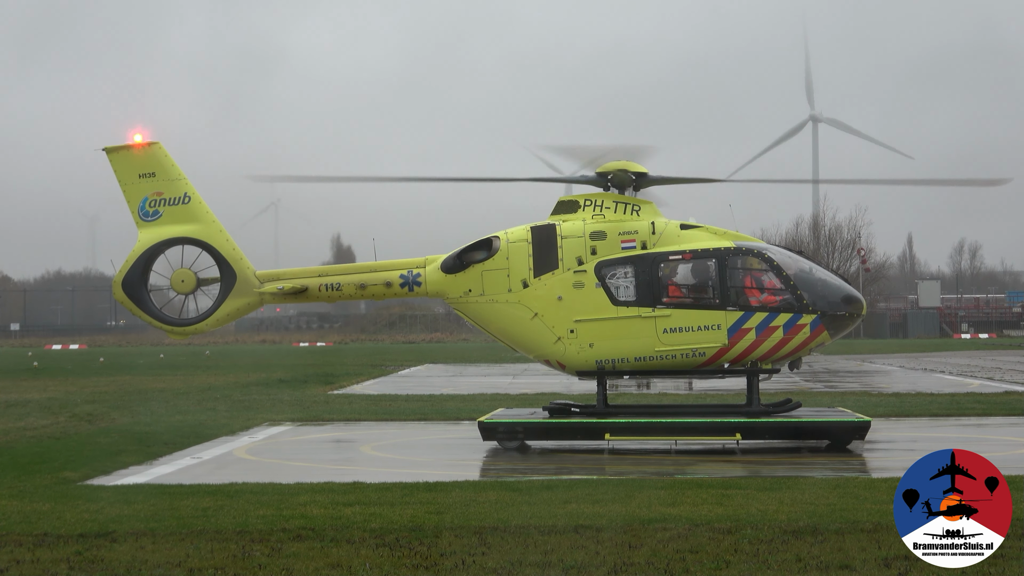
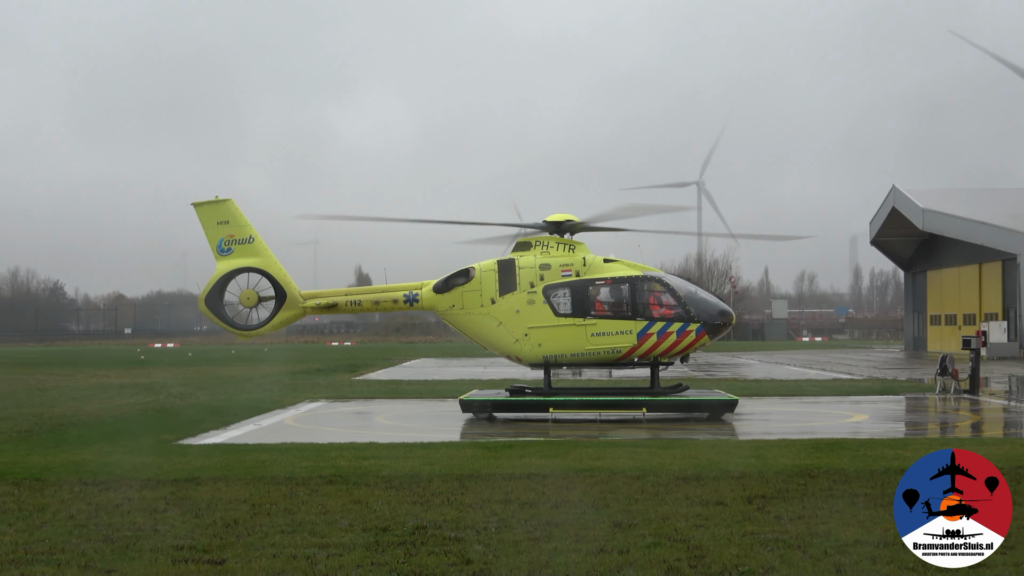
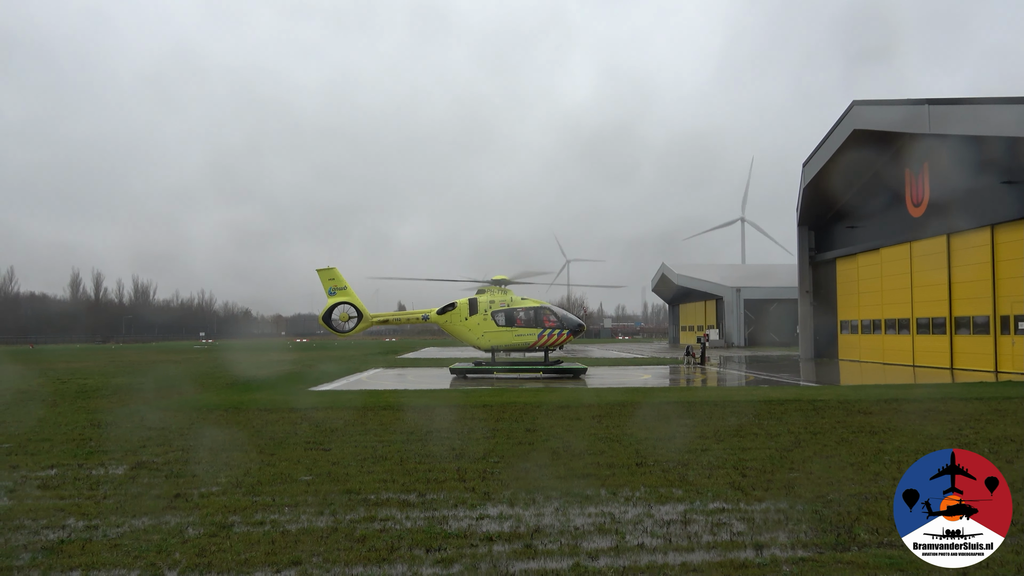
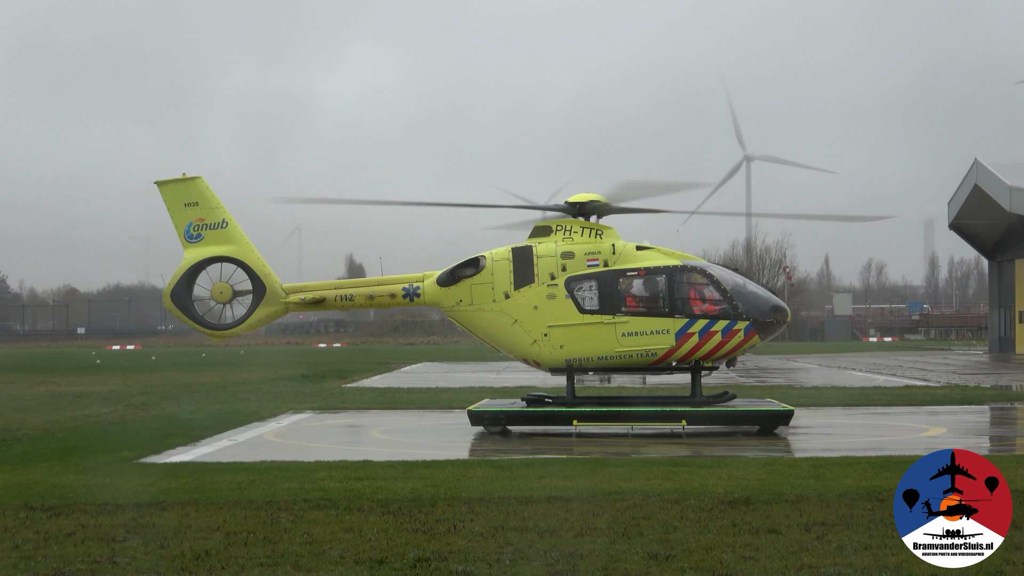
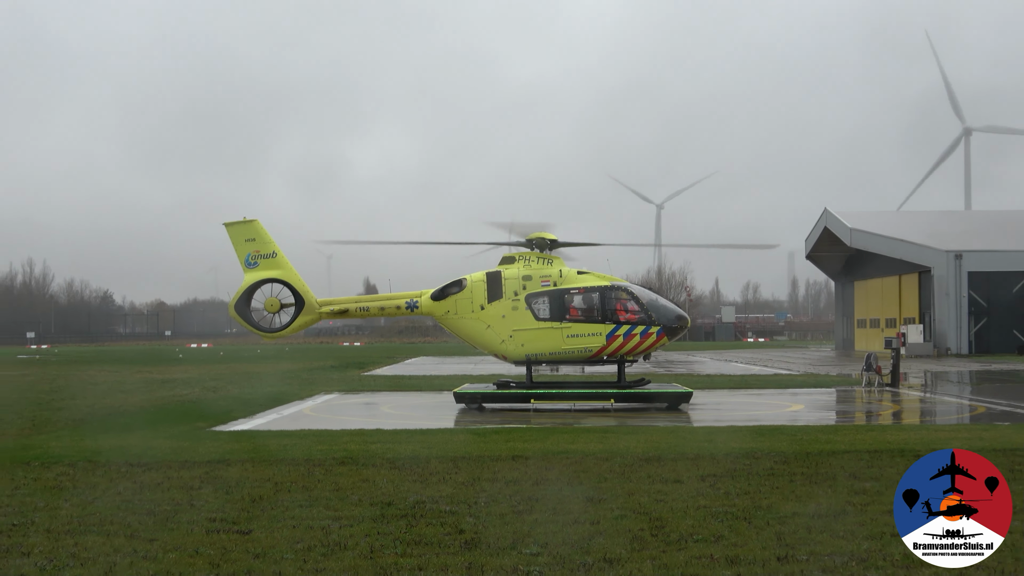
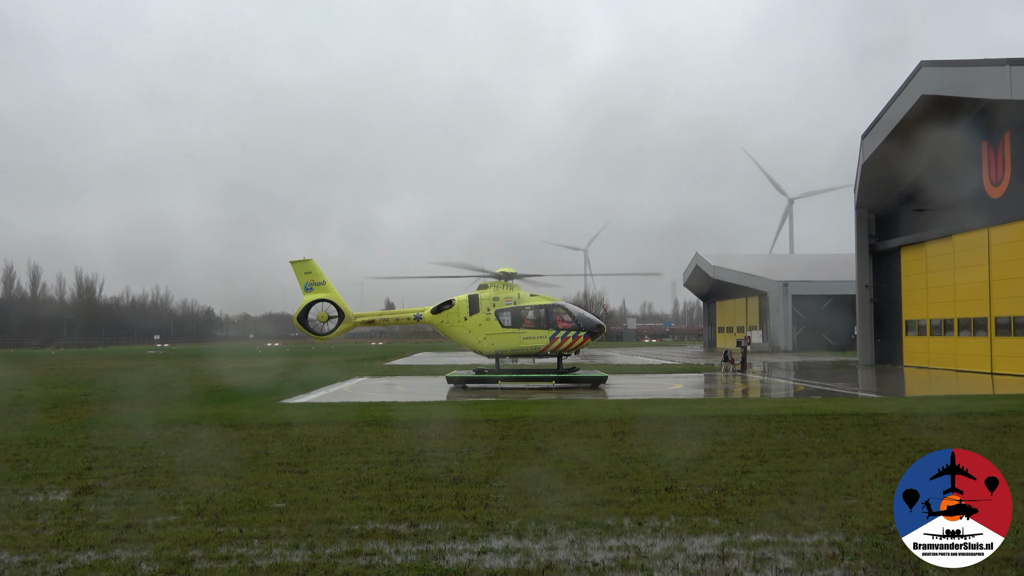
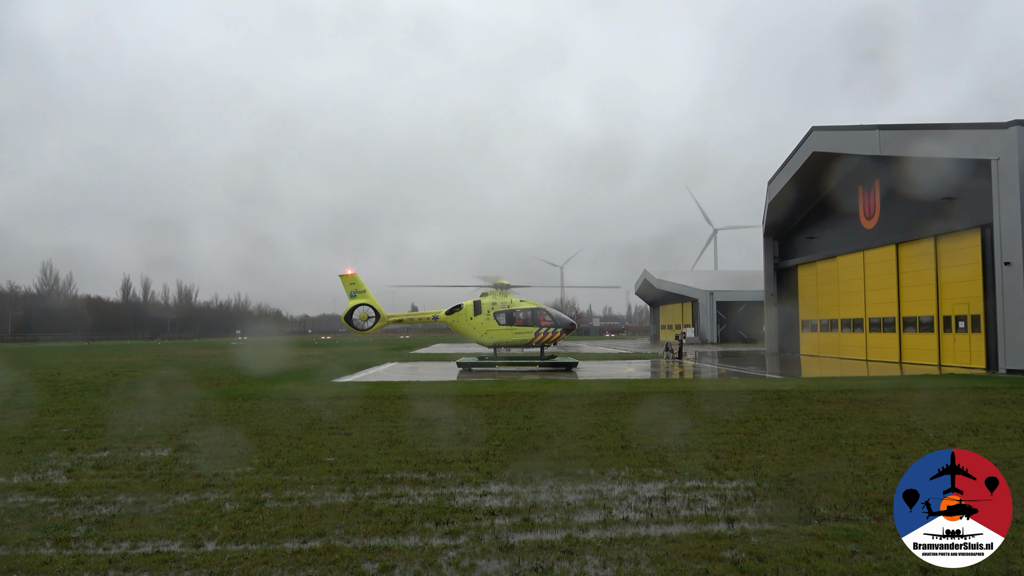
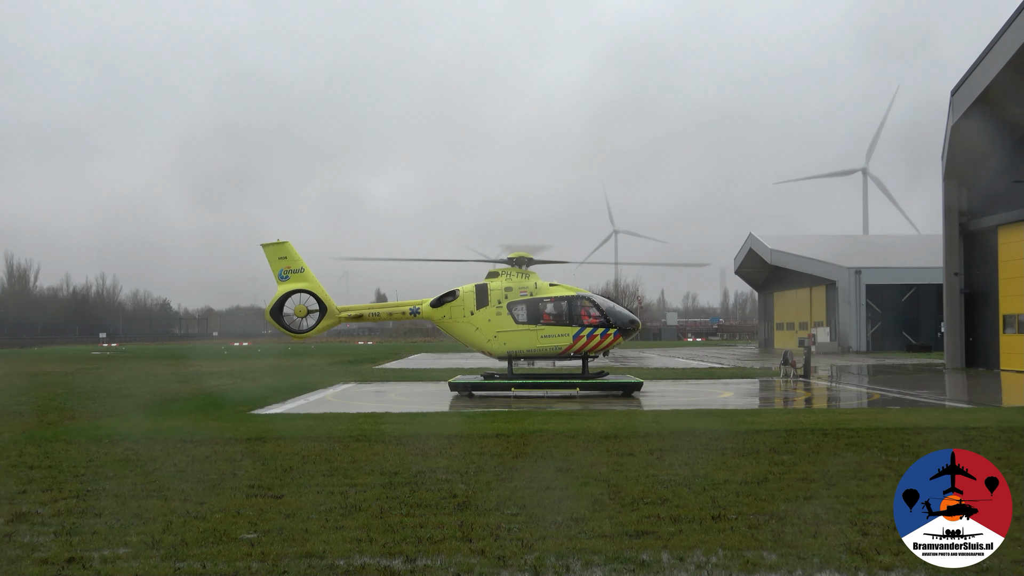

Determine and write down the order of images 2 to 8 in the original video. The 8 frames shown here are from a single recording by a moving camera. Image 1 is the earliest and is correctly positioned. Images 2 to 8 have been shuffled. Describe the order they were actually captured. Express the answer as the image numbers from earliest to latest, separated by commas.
4, 2, 5, 8, 6, 3, 7
